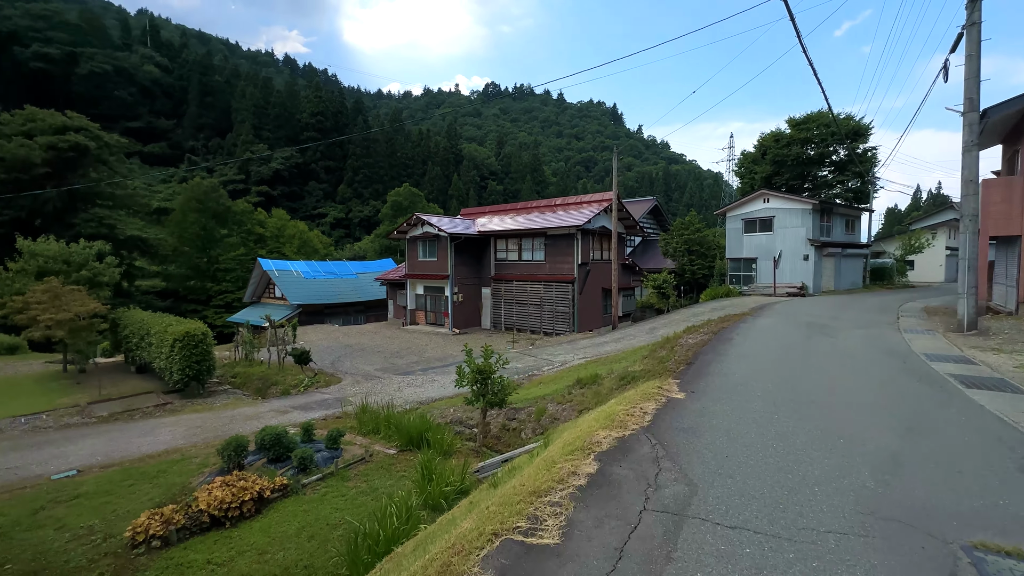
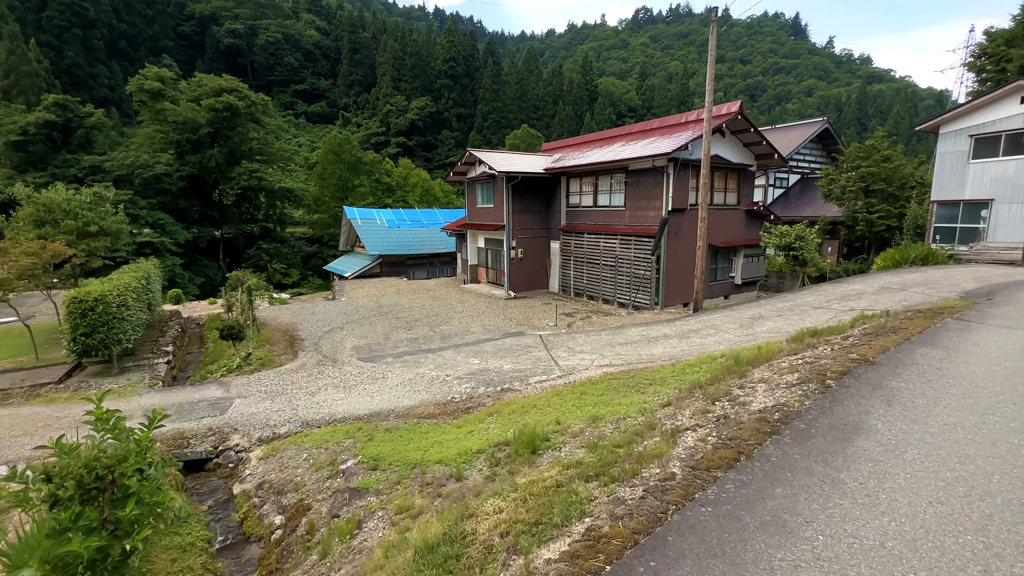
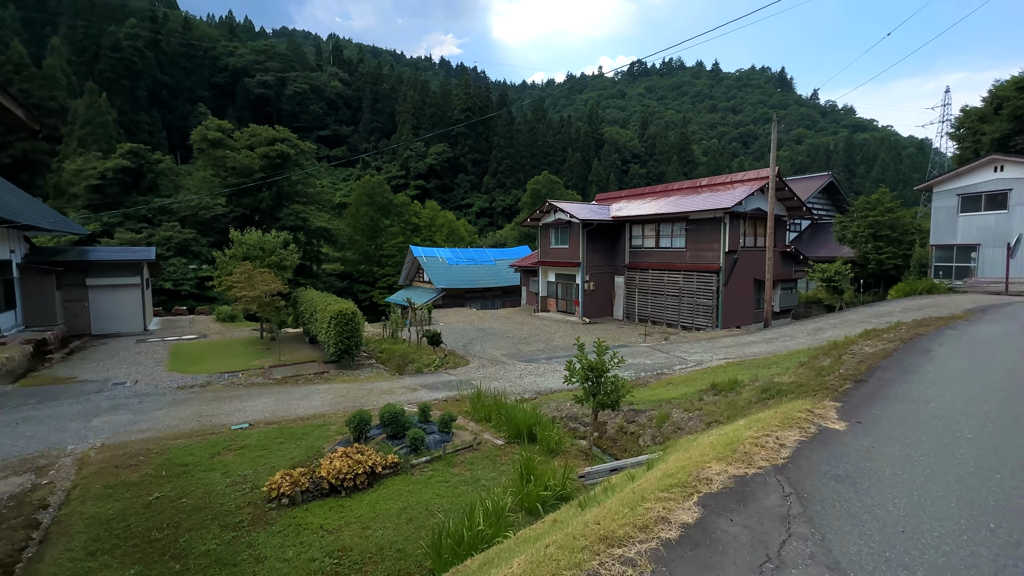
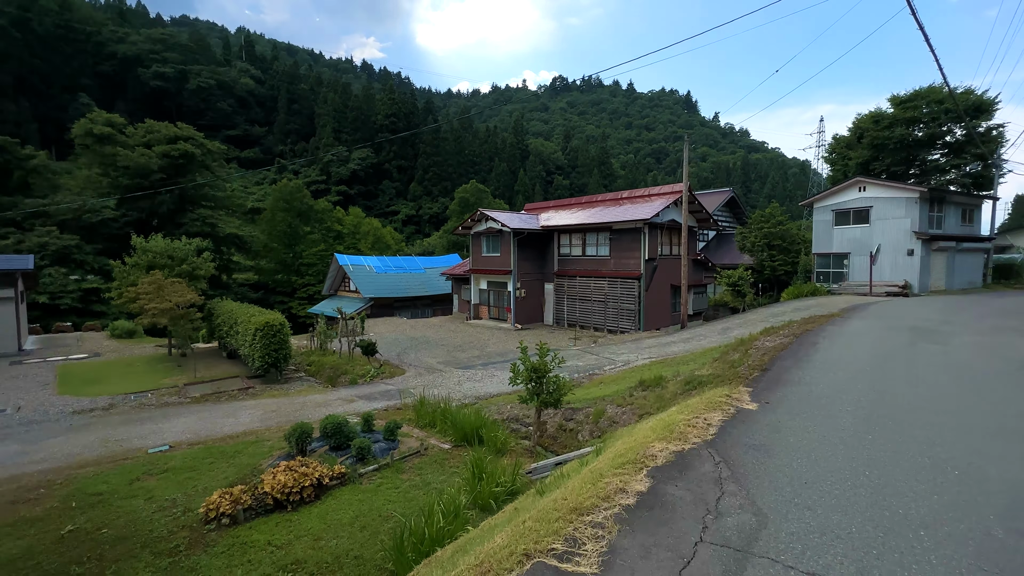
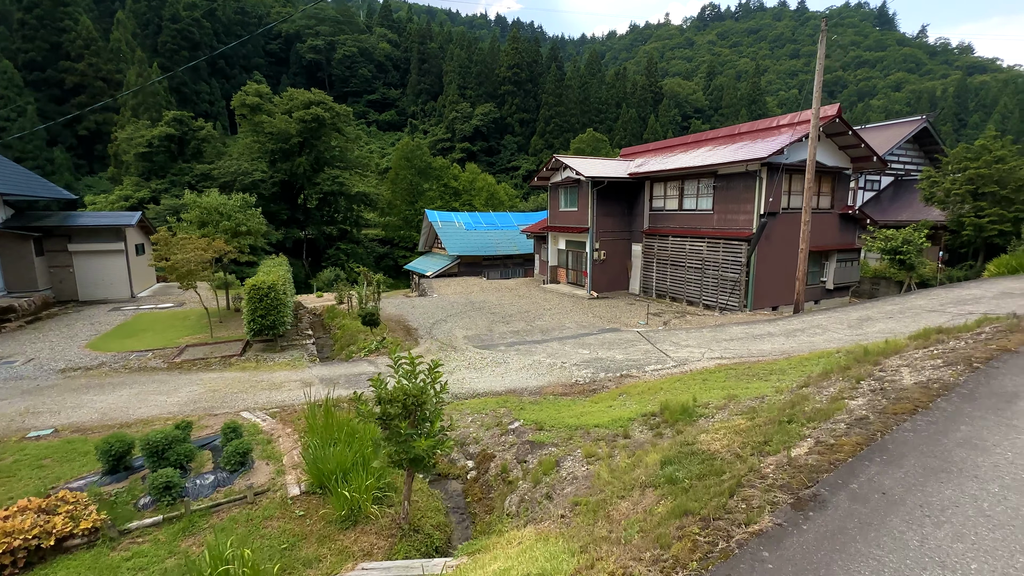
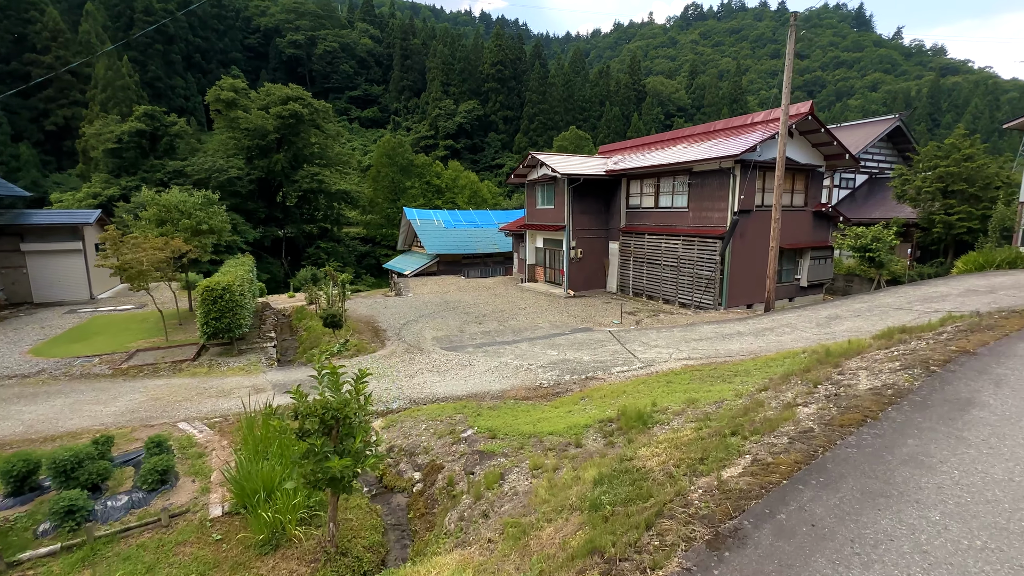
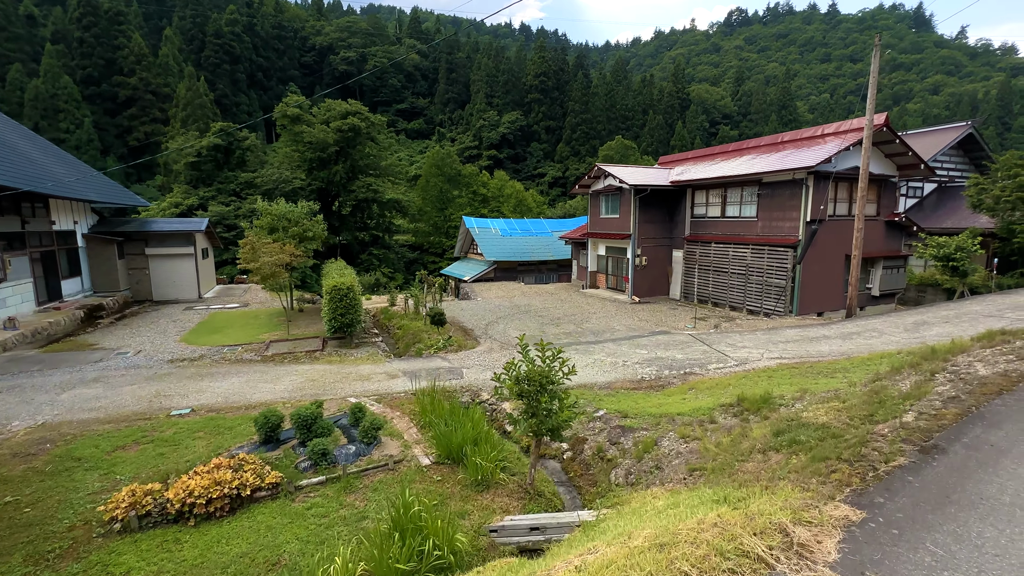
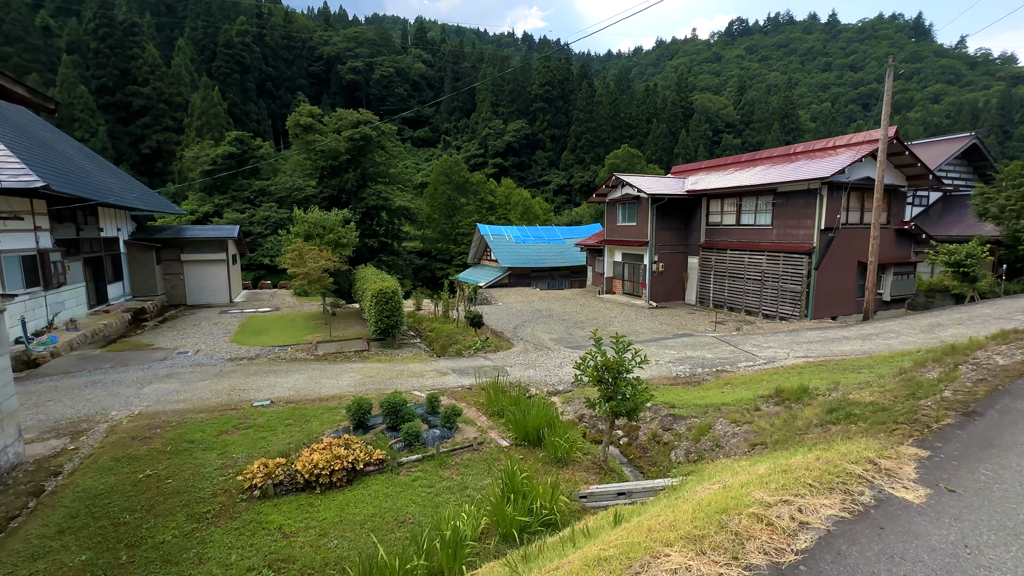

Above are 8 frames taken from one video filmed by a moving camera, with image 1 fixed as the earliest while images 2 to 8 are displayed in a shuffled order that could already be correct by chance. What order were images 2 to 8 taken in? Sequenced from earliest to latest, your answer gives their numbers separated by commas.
4, 3, 8, 7, 5, 6, 2
